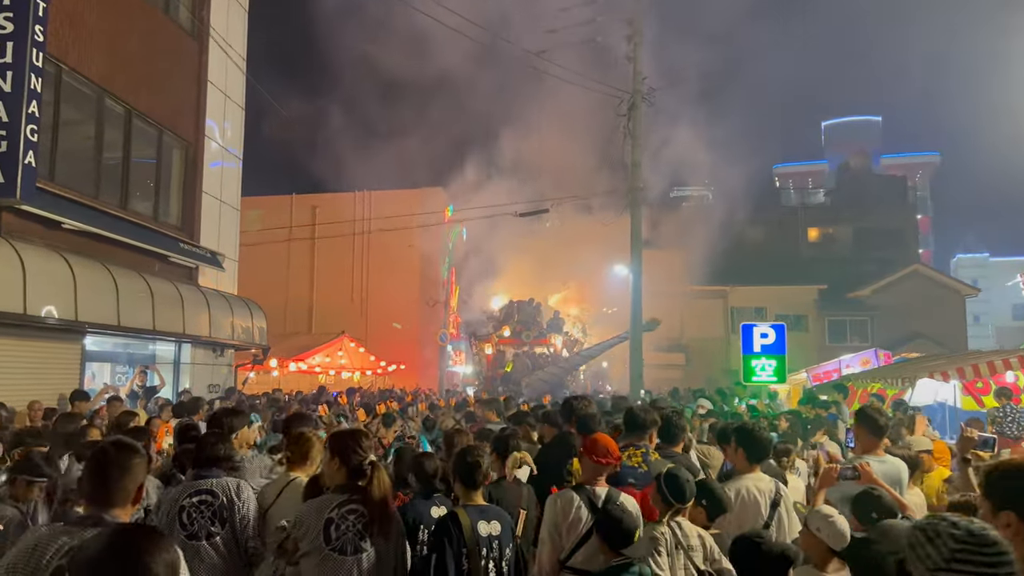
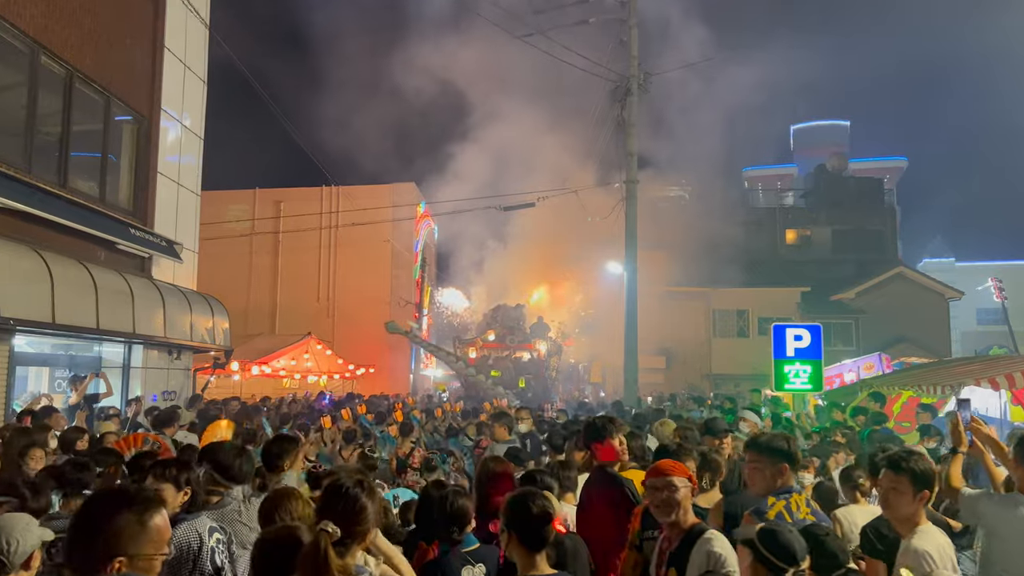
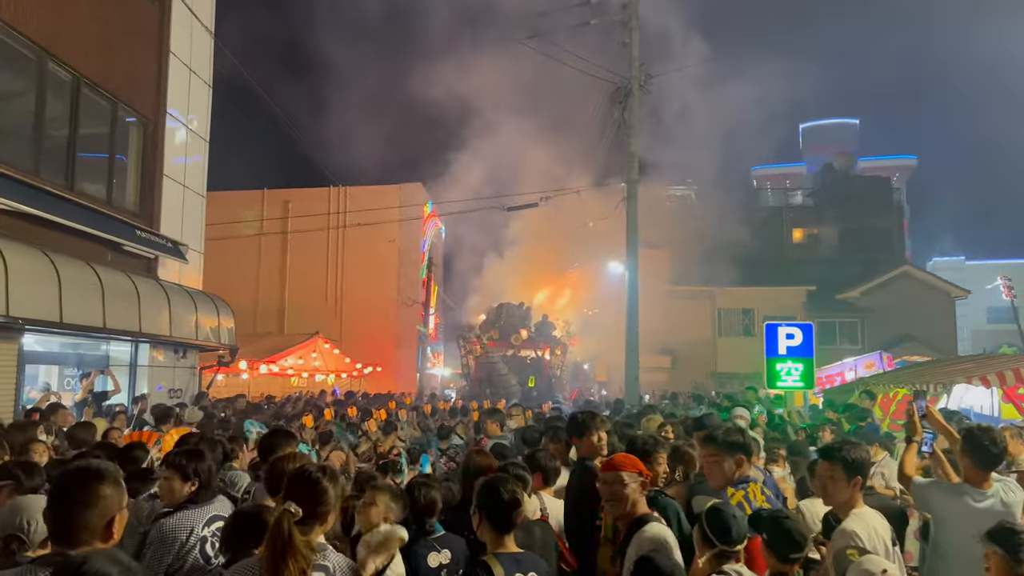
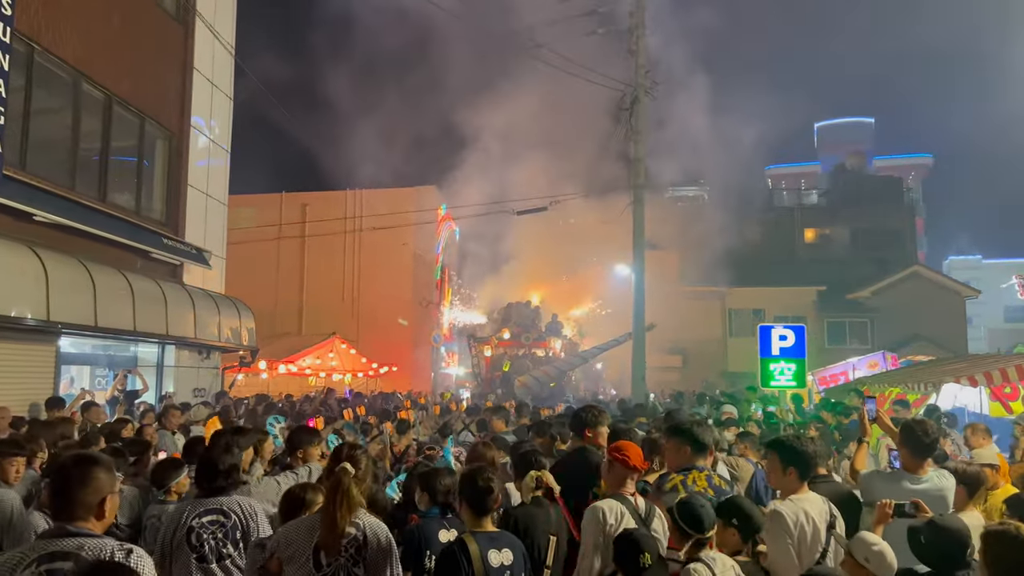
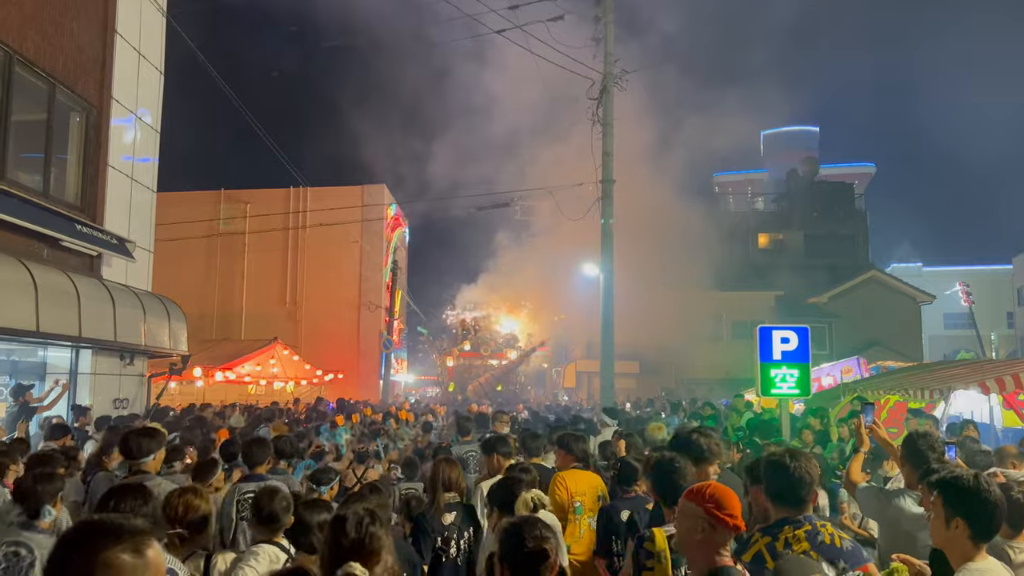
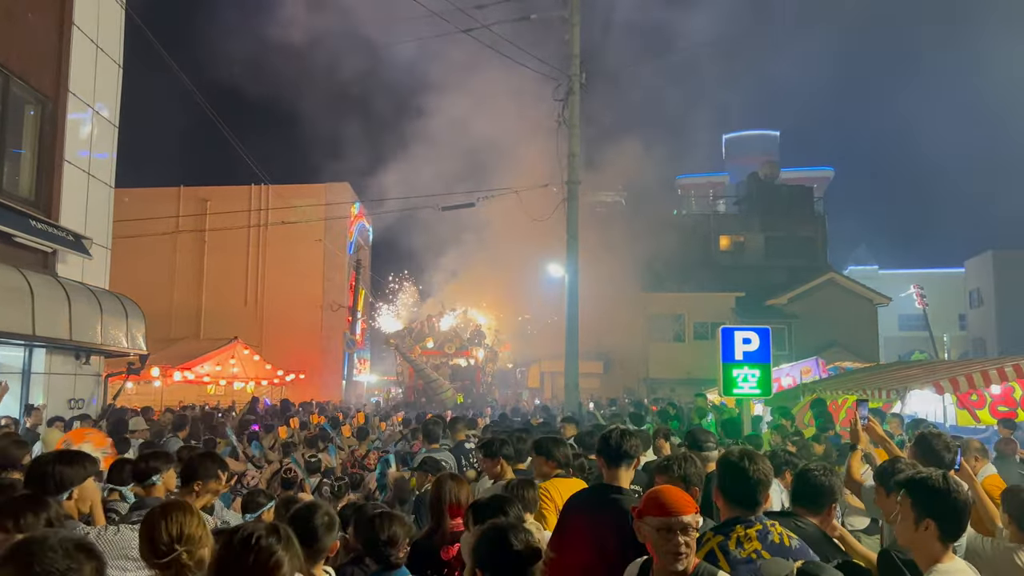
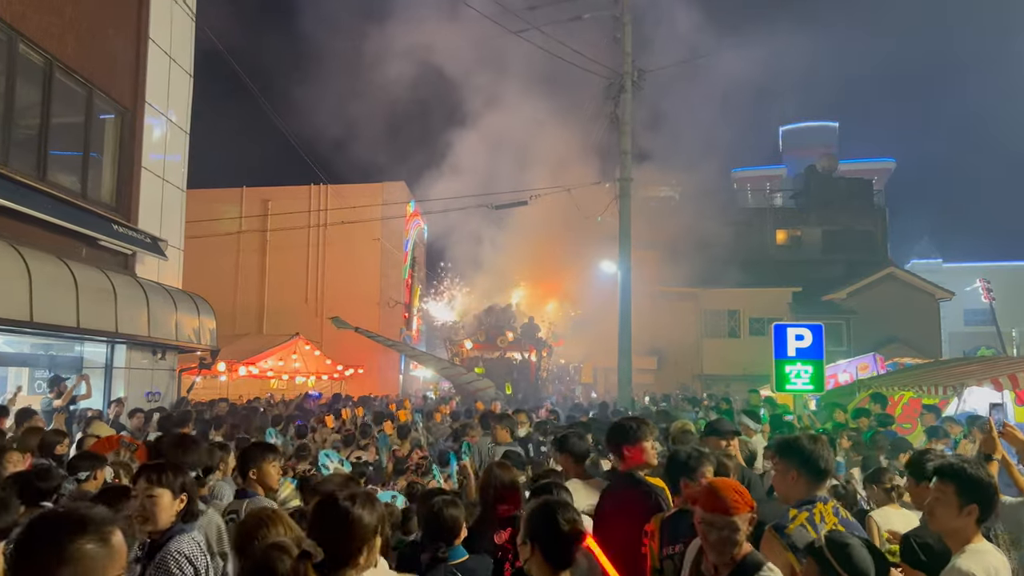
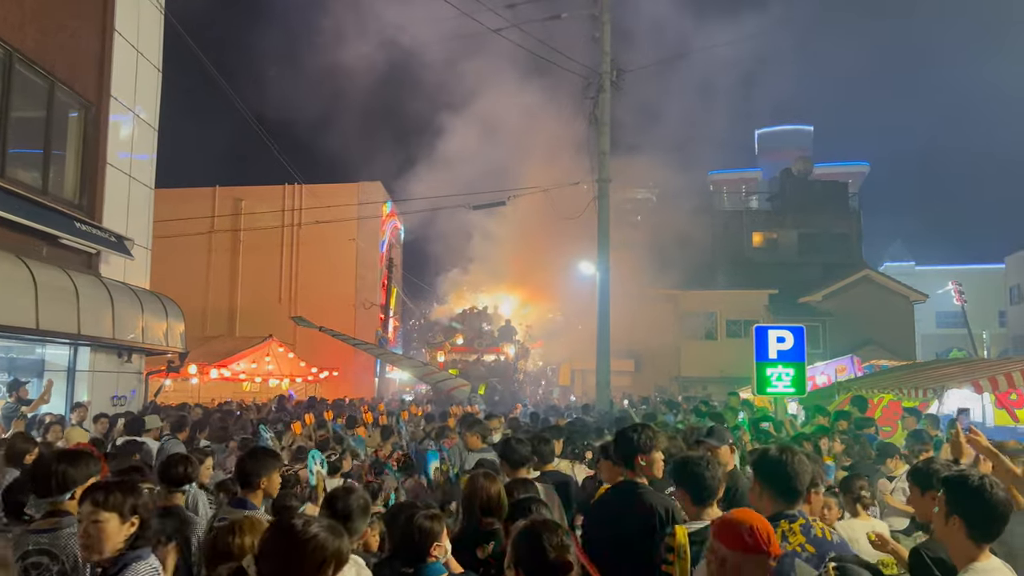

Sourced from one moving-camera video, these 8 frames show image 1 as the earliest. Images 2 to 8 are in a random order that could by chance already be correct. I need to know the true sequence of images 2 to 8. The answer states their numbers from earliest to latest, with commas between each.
4, 3, 2, 7, 8, 6, 5
